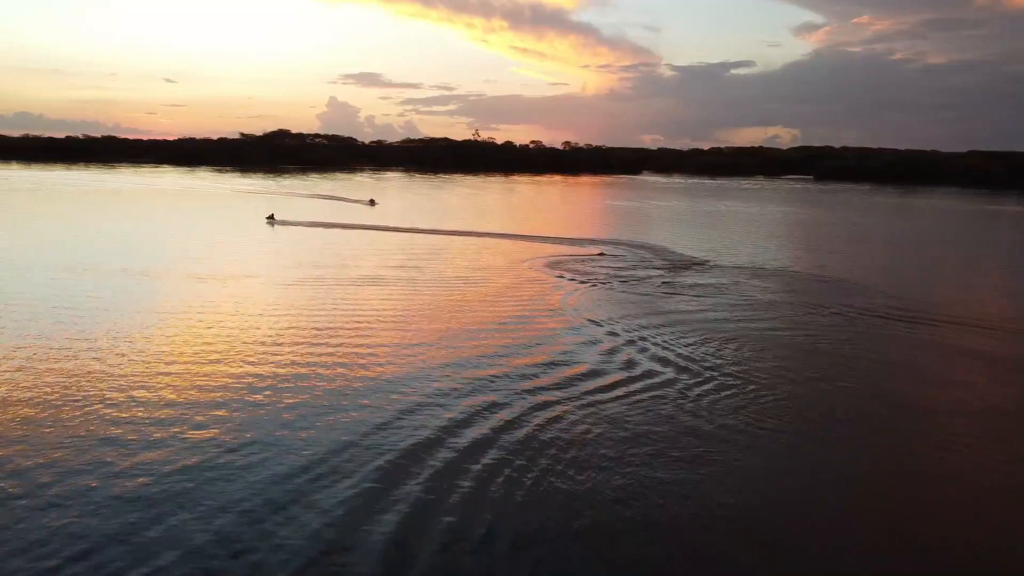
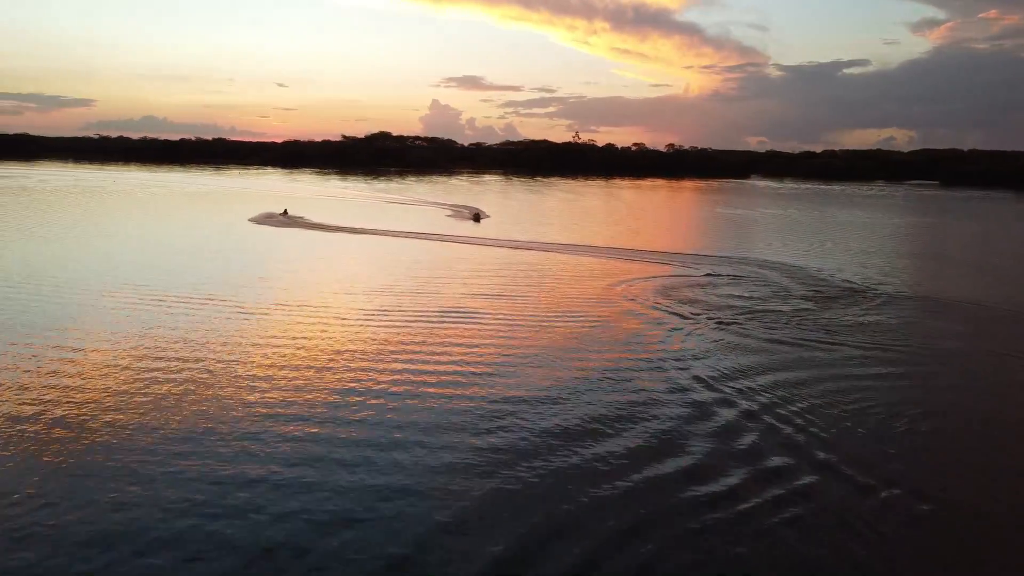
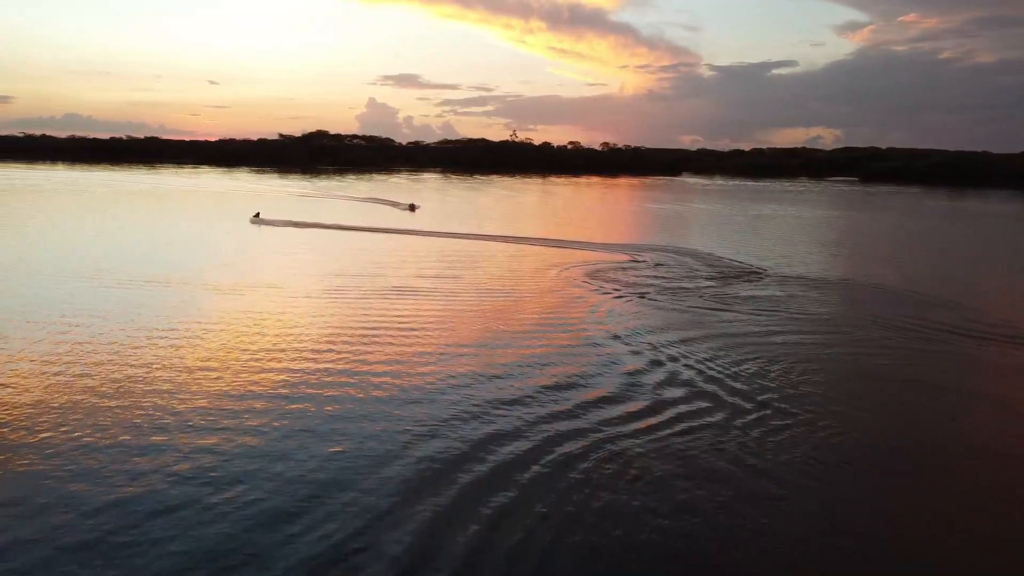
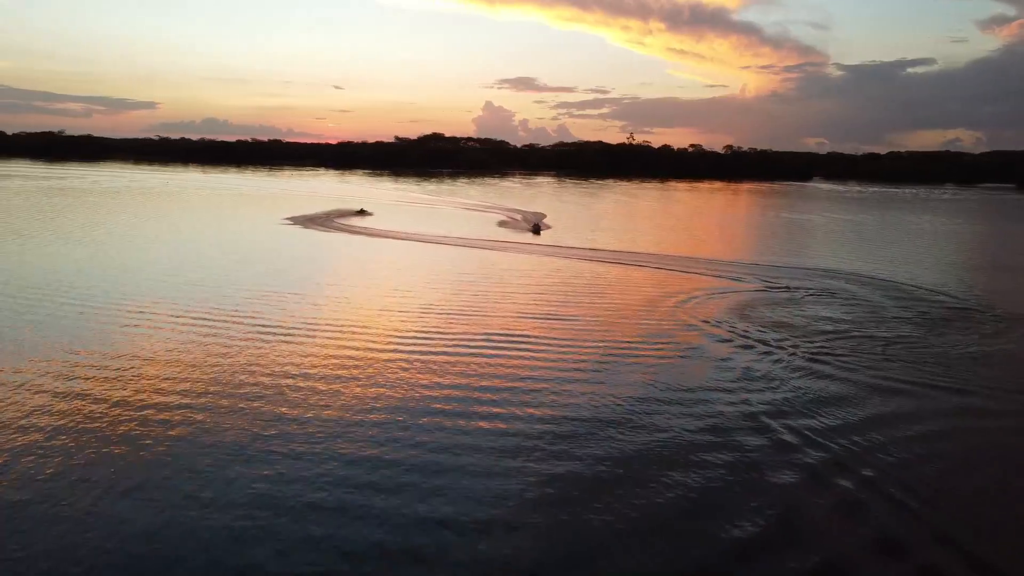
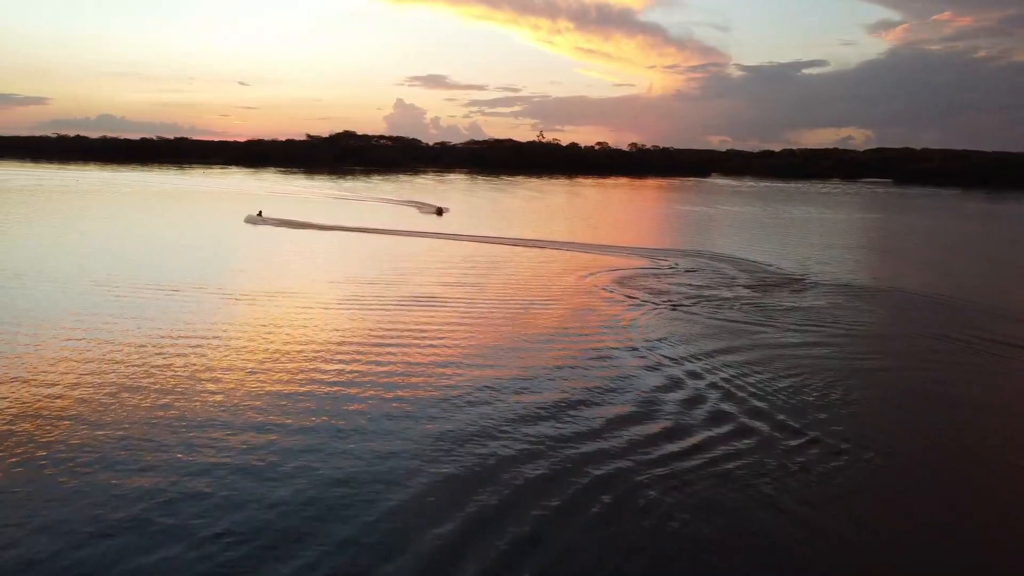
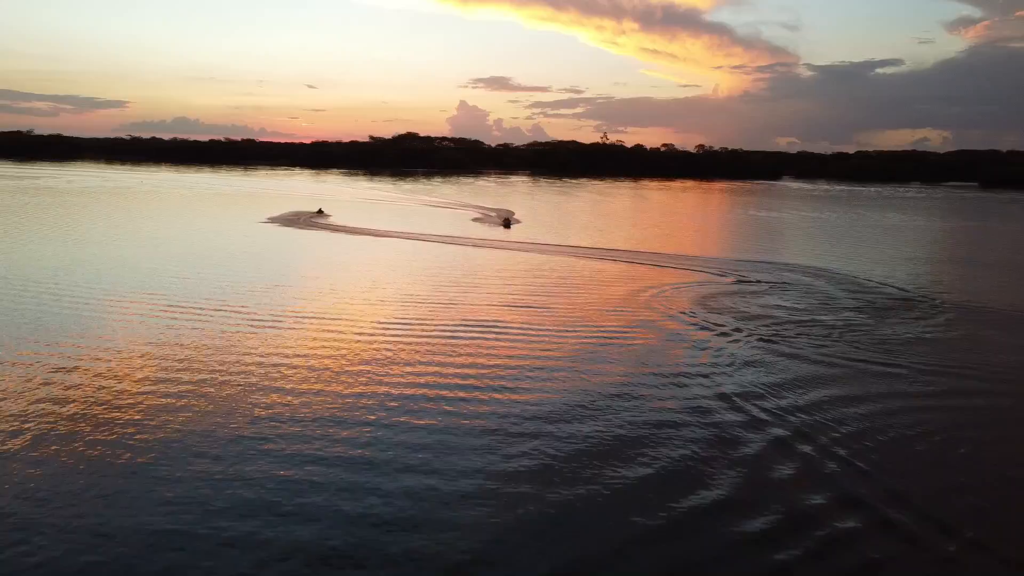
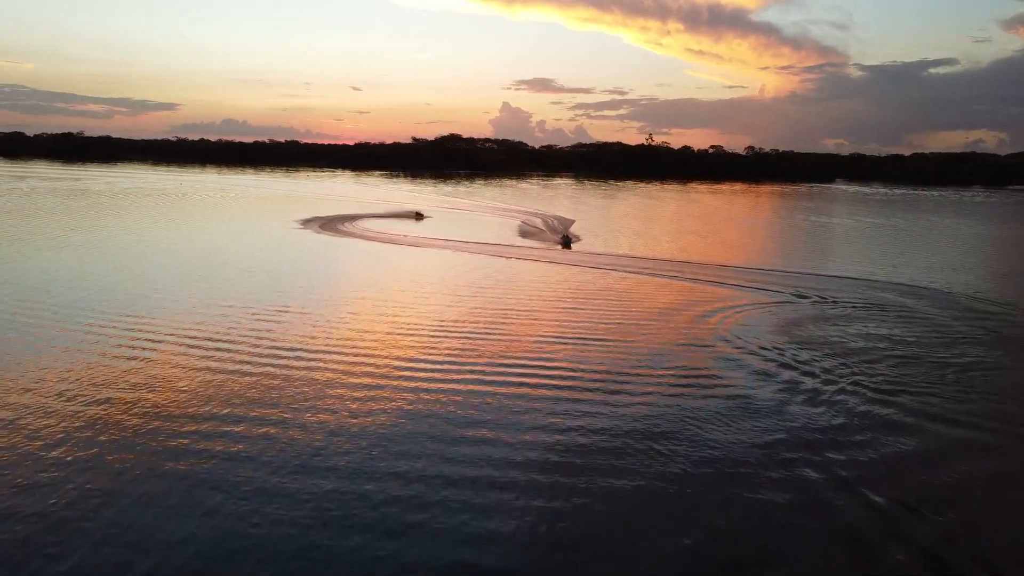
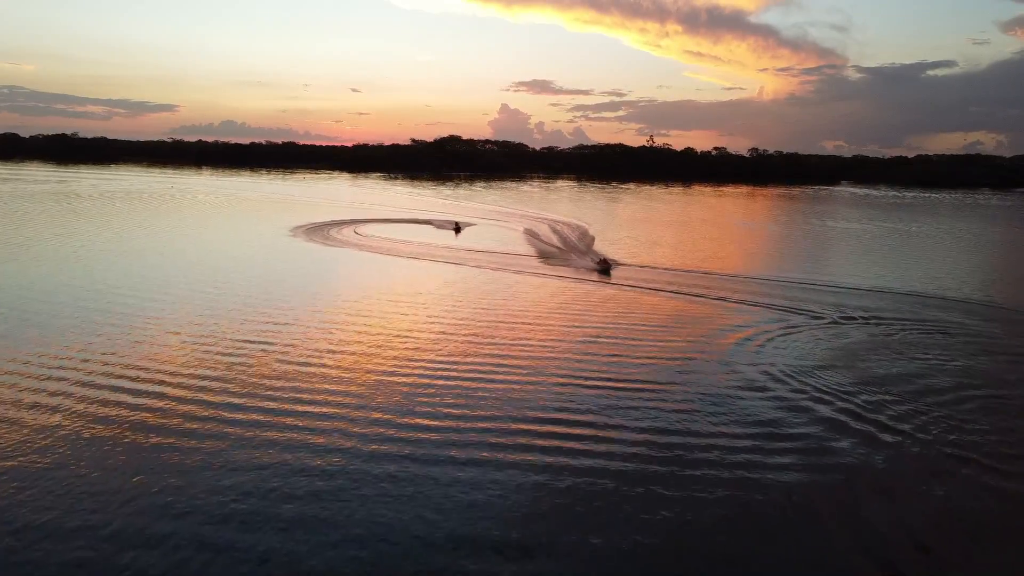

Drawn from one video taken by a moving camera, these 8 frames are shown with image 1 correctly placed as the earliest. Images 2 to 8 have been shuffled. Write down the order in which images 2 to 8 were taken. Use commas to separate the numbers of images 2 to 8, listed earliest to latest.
3, 5, 2, 6, 4, 7, 8
